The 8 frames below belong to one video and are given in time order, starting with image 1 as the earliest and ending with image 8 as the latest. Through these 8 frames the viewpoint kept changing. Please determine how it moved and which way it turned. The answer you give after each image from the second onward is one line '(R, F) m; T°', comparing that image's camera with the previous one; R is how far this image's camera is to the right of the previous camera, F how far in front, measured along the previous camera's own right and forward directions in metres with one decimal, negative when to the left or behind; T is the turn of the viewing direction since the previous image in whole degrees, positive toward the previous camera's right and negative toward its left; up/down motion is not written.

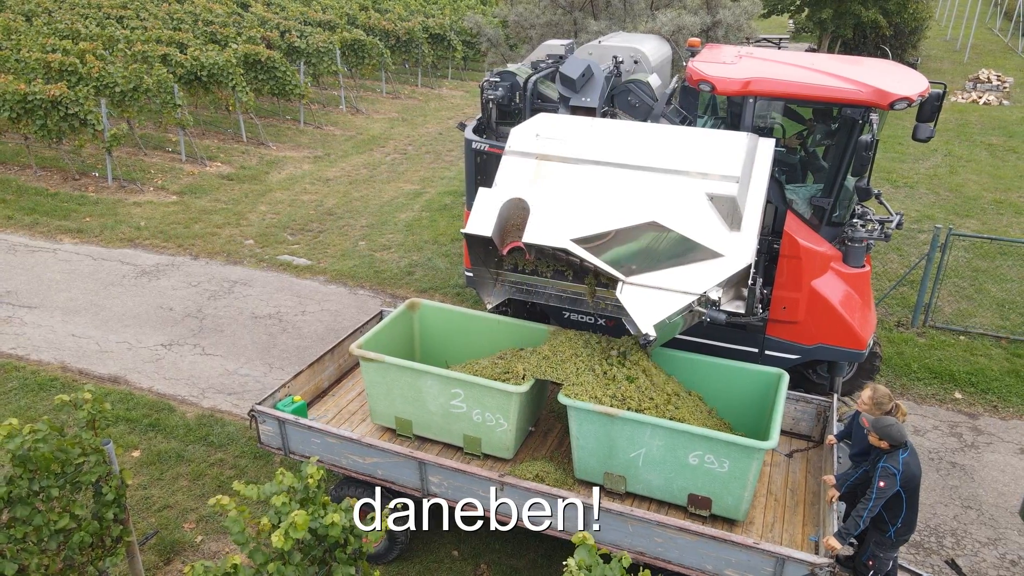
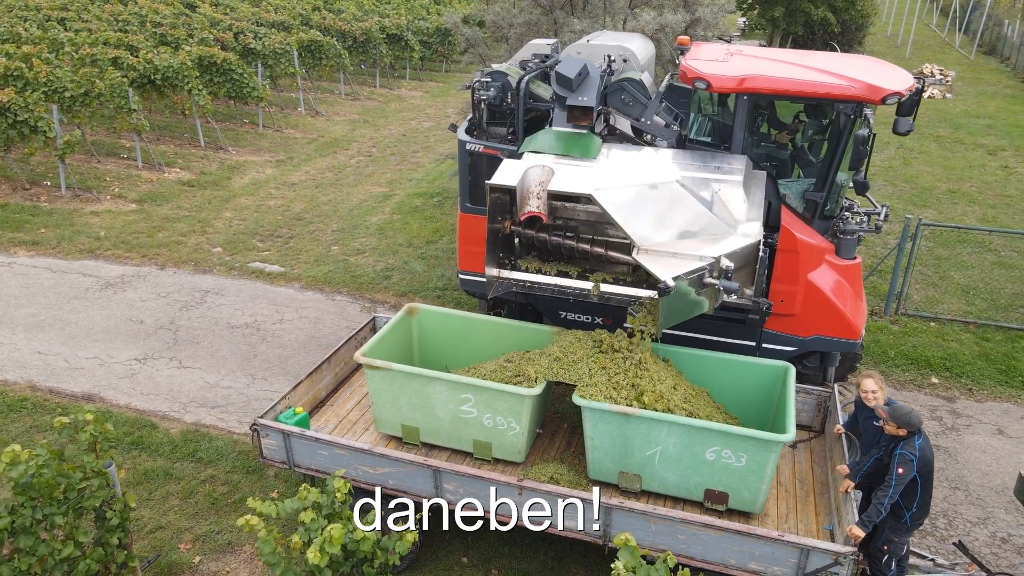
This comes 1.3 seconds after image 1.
(-0.4, +0.1) m; +4°
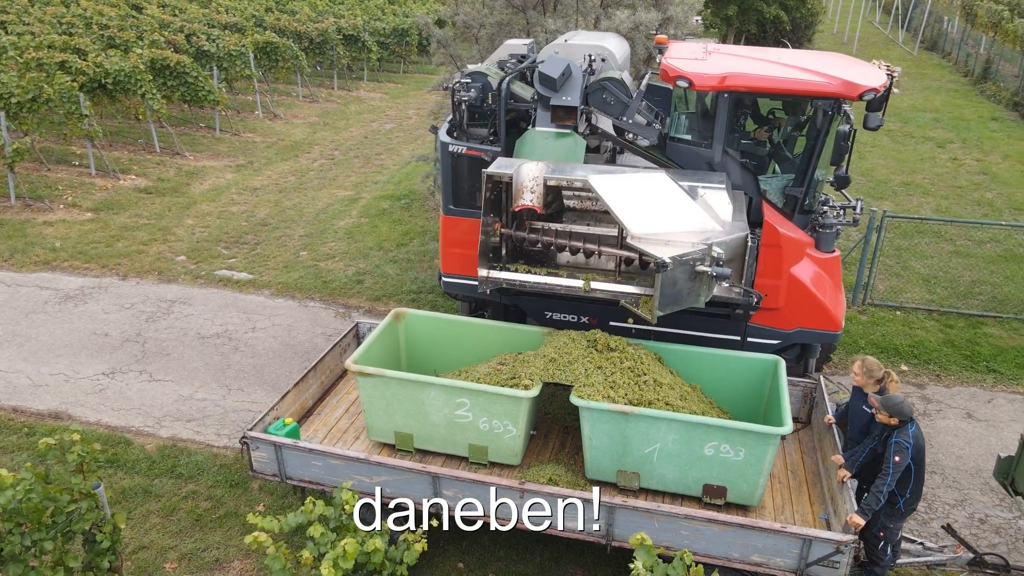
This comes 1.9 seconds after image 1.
(-0.2, 0.0) m; +3°
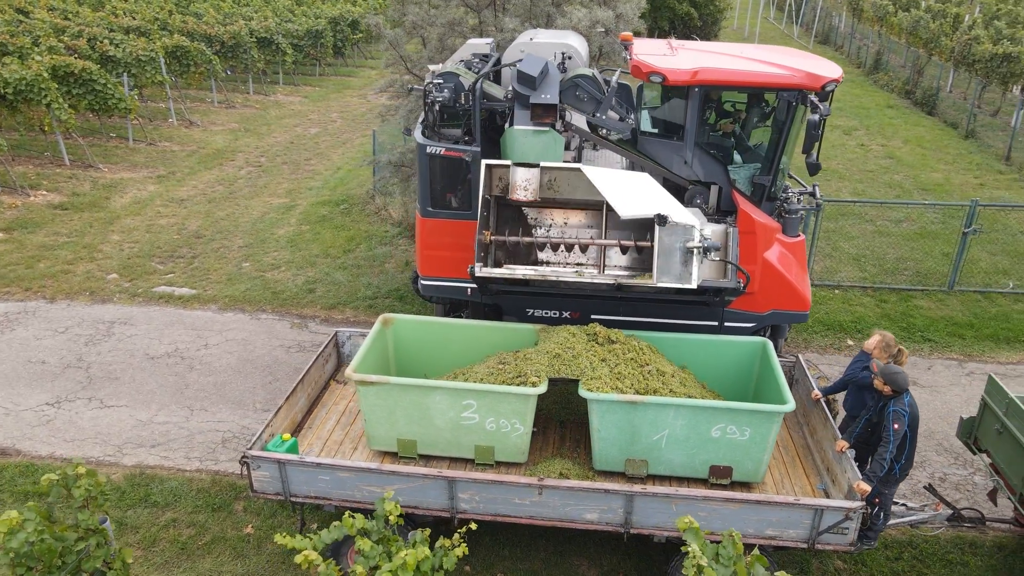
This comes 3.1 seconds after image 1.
(-0.6, 0.0) m; +7°
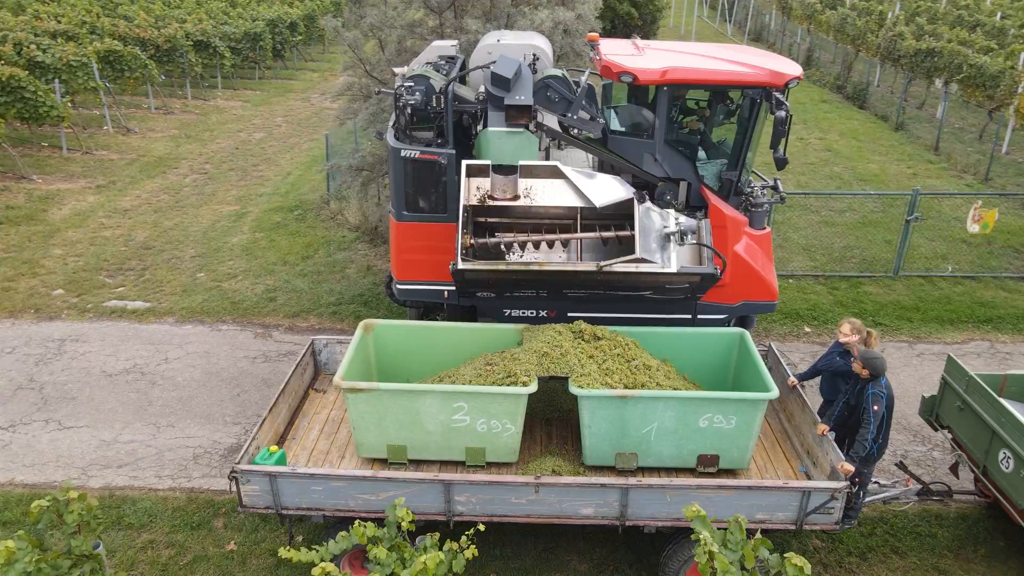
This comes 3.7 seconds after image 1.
(-0.3, 0.0) m; +4°
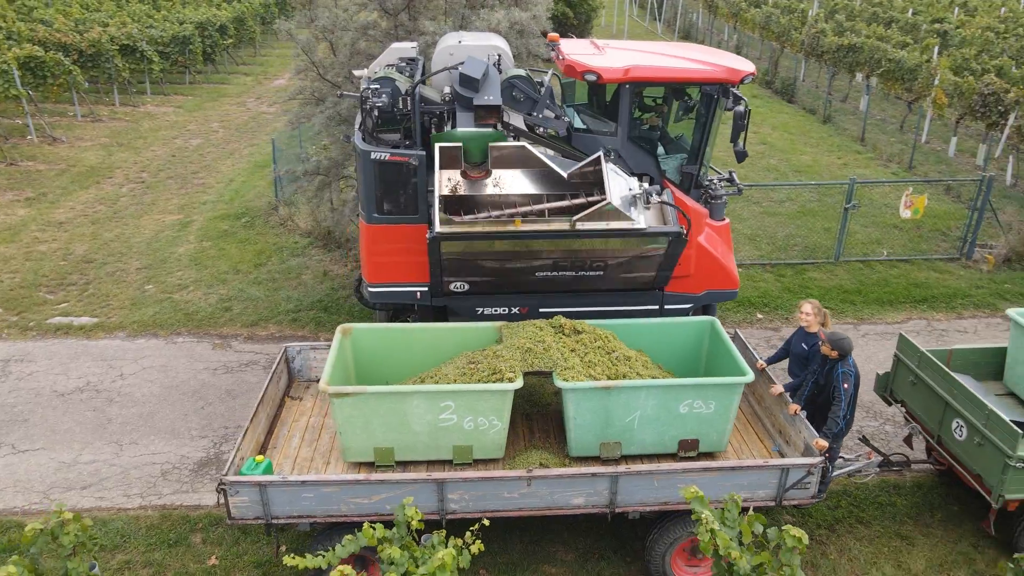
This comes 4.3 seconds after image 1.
(-0.3, -0.1) m; +5°
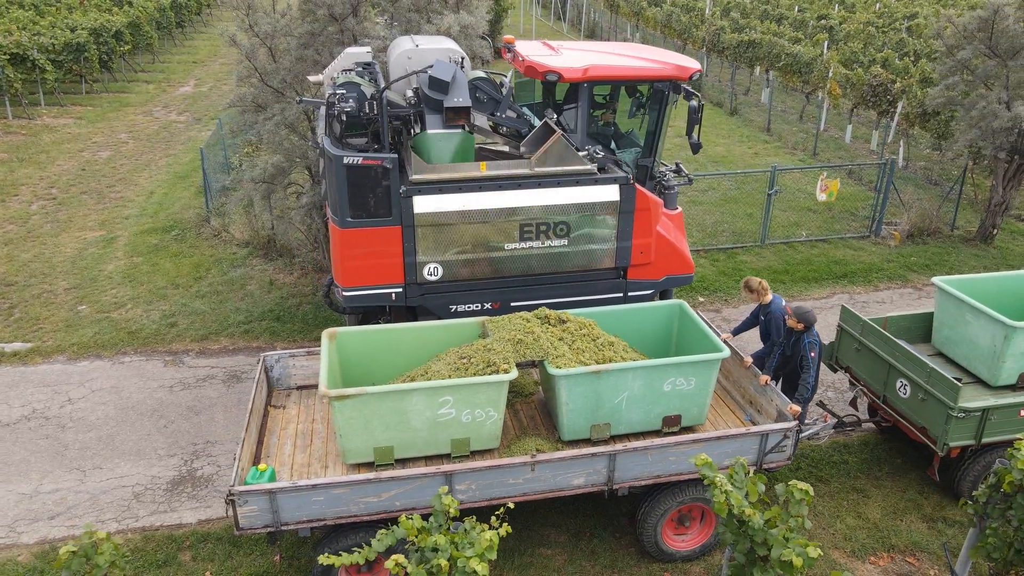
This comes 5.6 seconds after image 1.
(-0.5, -0.1) m; +7°
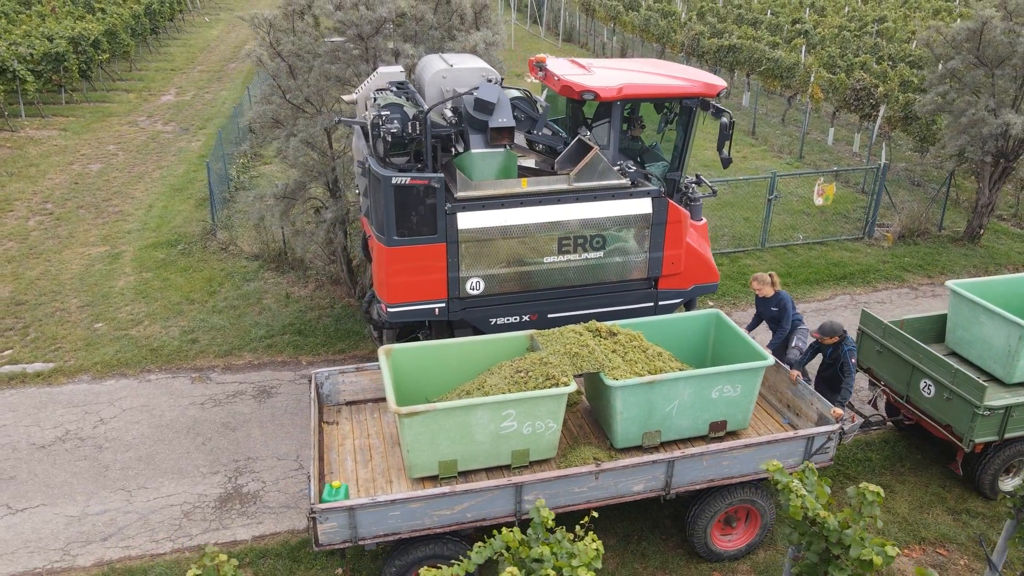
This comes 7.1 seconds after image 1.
(-0.6, -0.2) m; +2°
